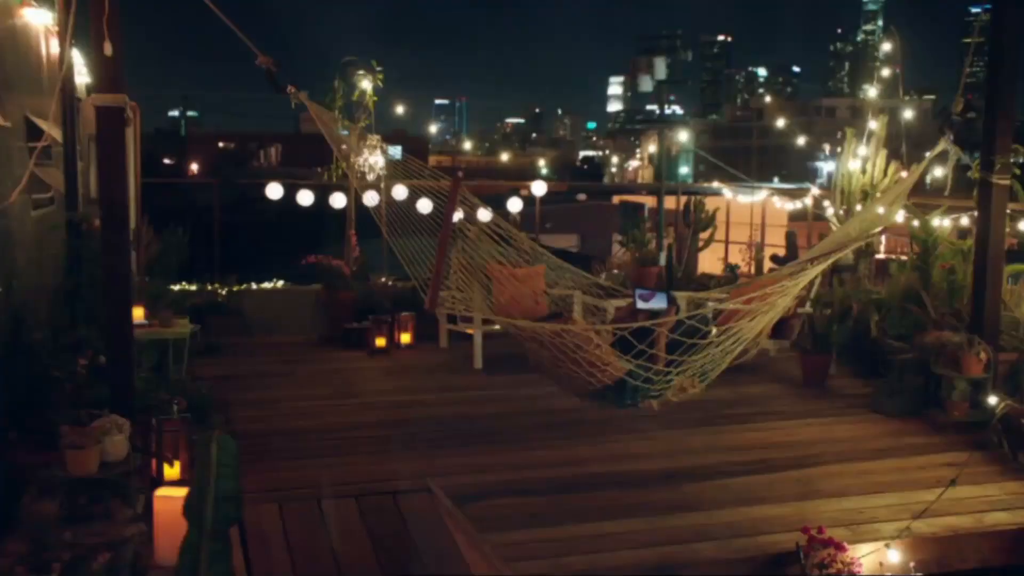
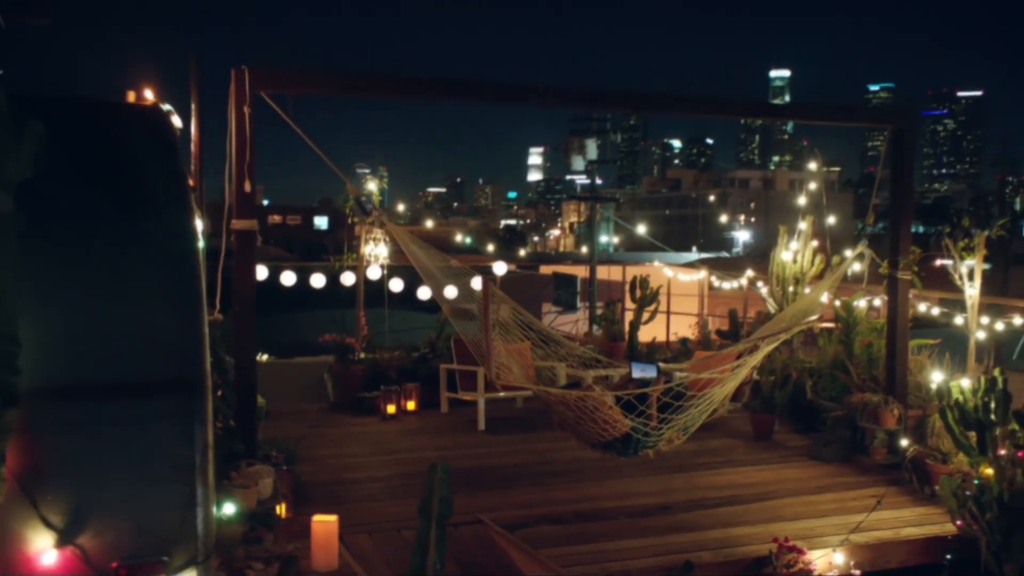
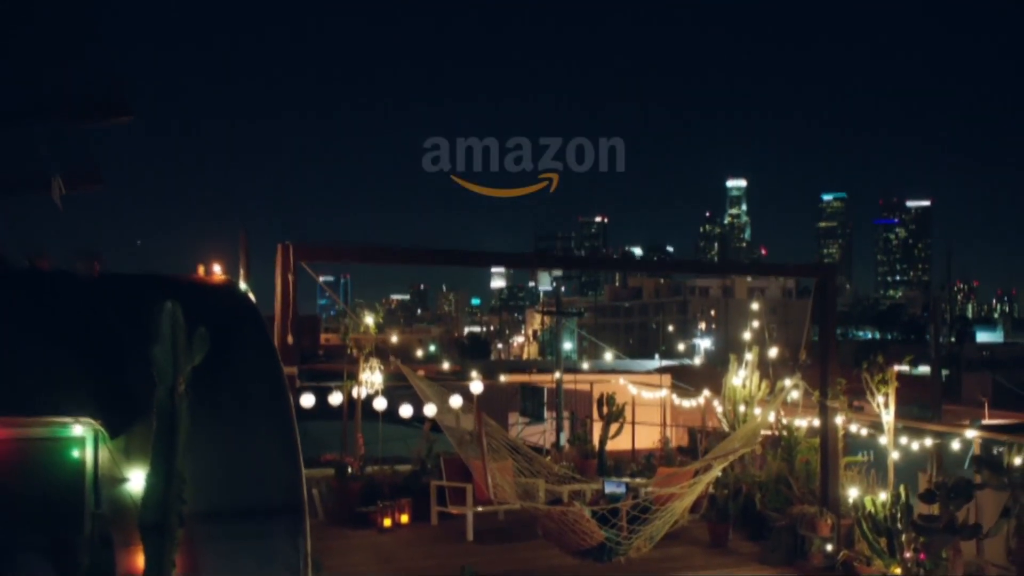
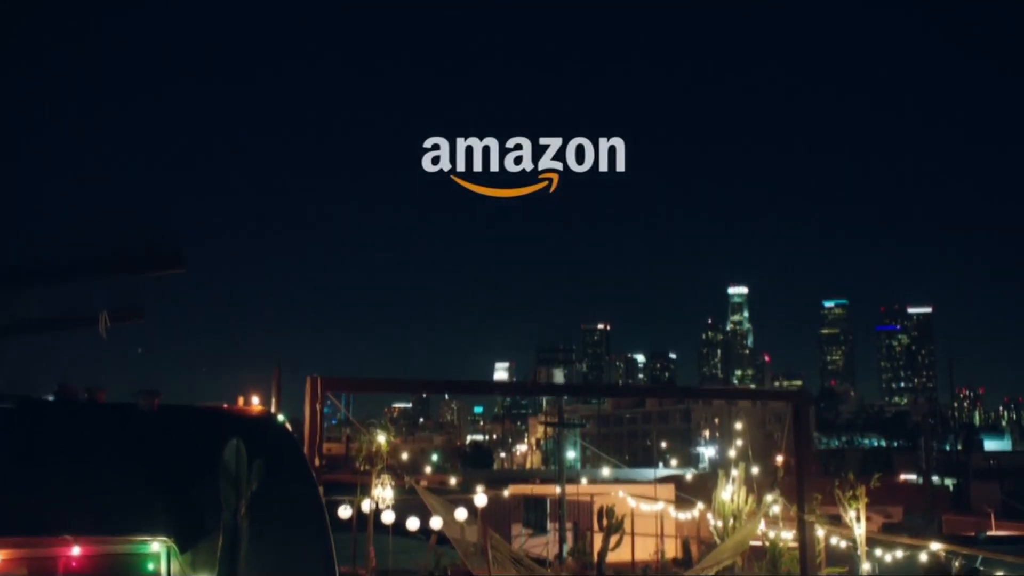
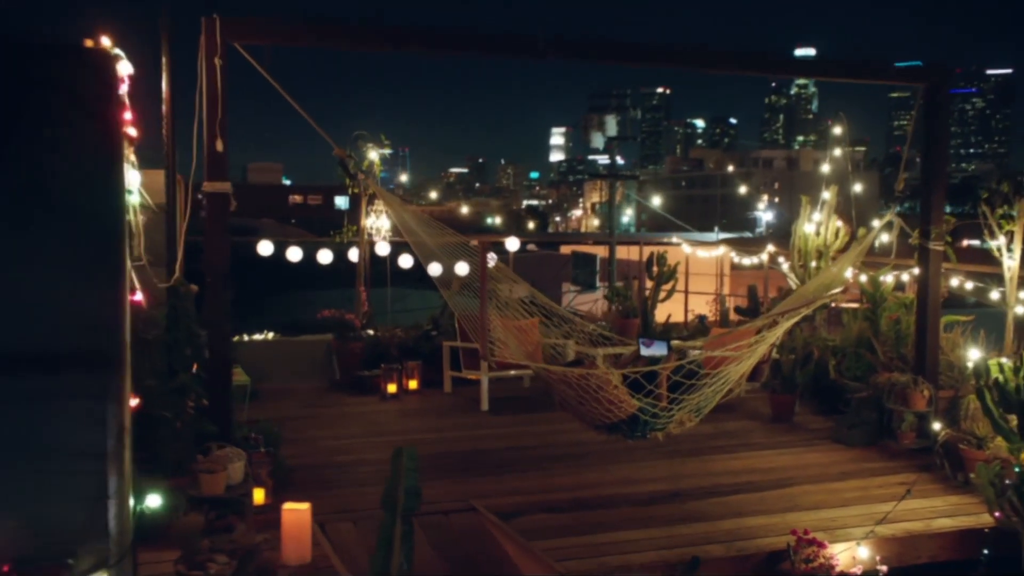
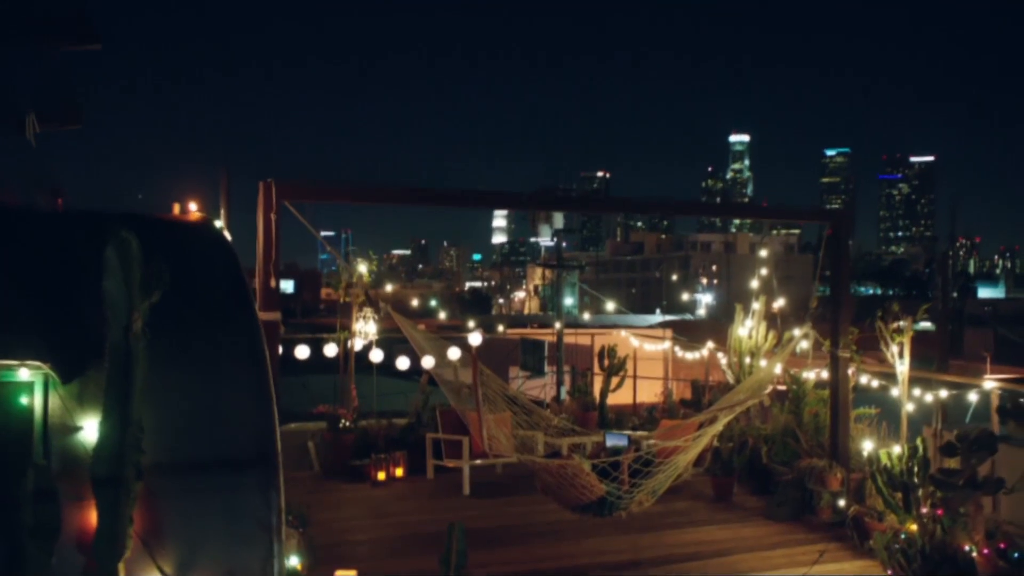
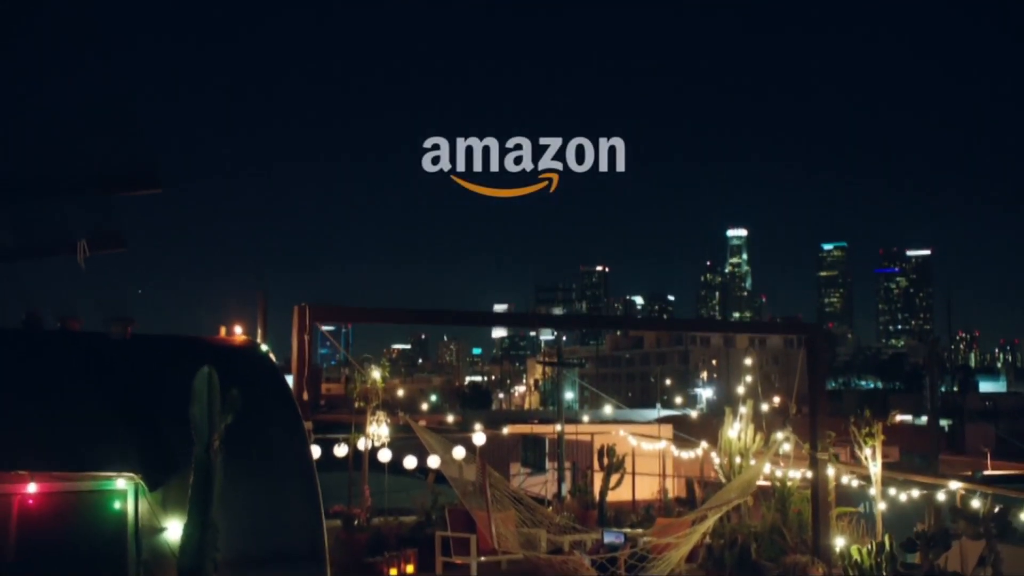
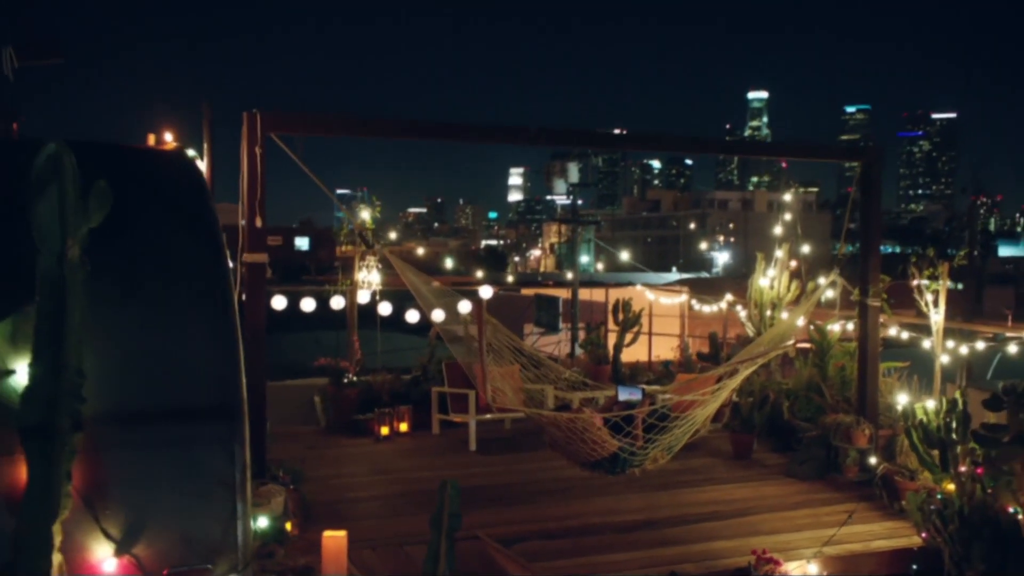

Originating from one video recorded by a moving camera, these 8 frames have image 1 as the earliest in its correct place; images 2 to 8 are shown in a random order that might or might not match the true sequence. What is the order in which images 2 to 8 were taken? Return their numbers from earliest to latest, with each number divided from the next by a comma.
5, 2, 8, 6, 3, 7, 4
